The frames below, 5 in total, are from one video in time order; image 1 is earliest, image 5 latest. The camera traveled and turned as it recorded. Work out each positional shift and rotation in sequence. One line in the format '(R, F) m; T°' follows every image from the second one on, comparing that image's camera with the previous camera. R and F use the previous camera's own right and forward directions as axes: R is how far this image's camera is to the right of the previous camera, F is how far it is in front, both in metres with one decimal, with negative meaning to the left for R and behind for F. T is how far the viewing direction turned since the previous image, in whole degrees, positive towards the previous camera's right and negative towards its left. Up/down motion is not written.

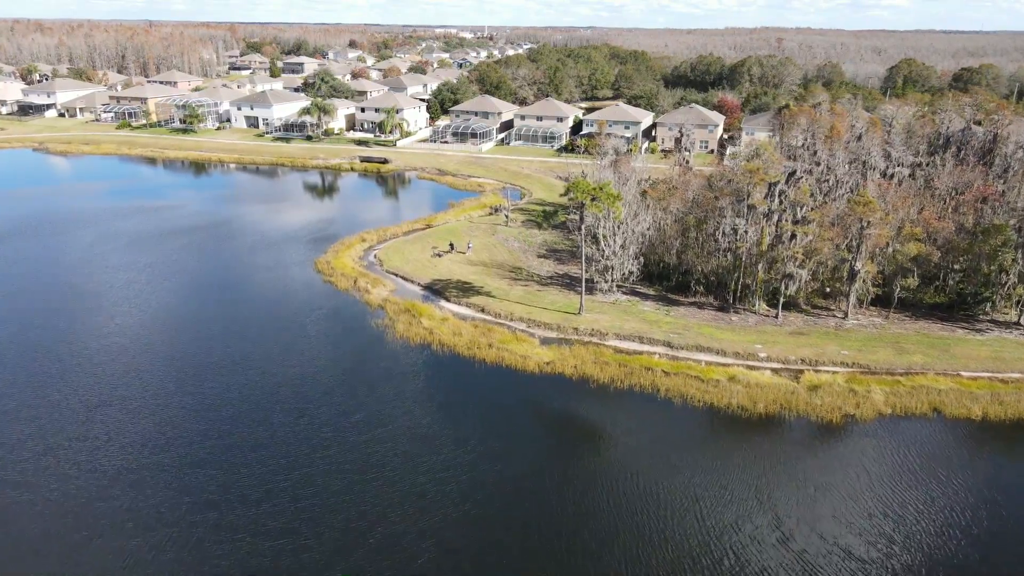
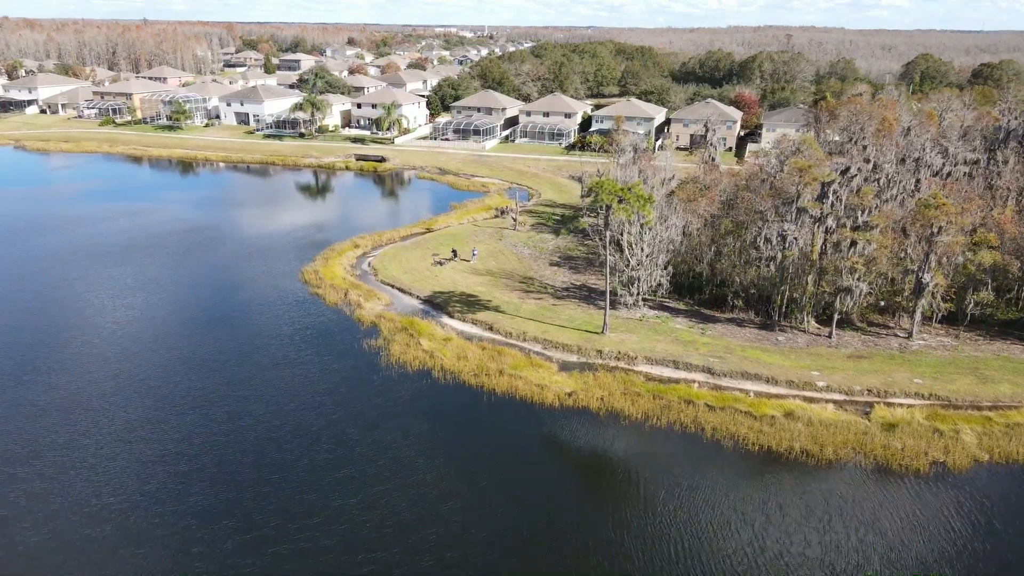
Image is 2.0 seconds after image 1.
(-0.7, +5.1) m; 0°
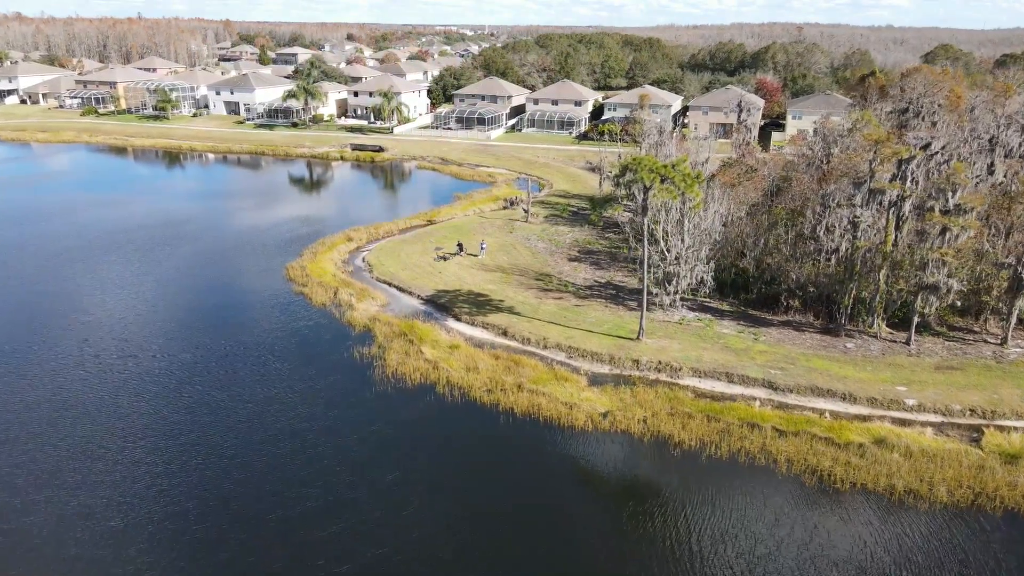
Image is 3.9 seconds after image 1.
(-0.8, +5.3) m; 0°
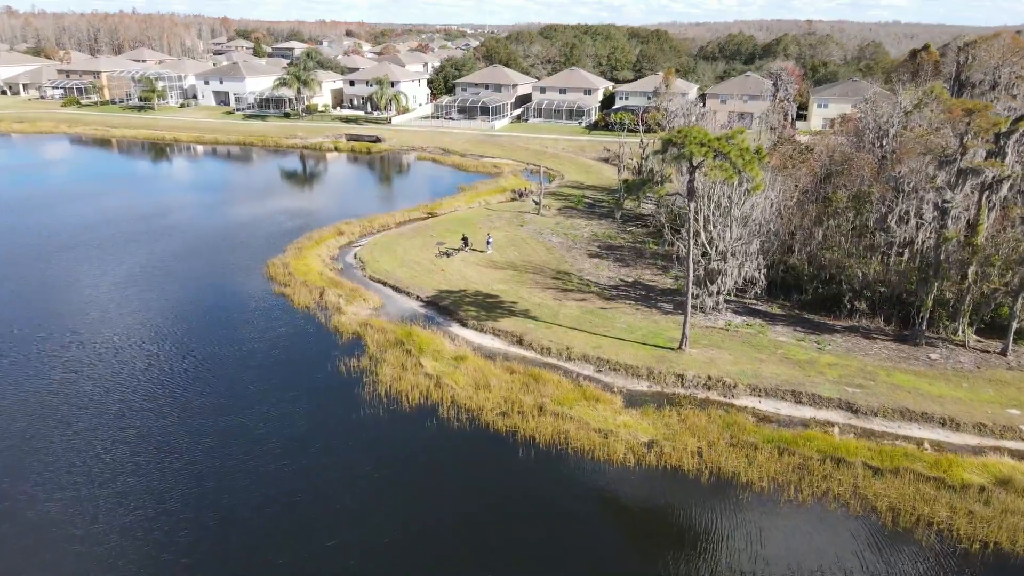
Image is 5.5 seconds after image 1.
(-0.6, +4.7) m; 0°
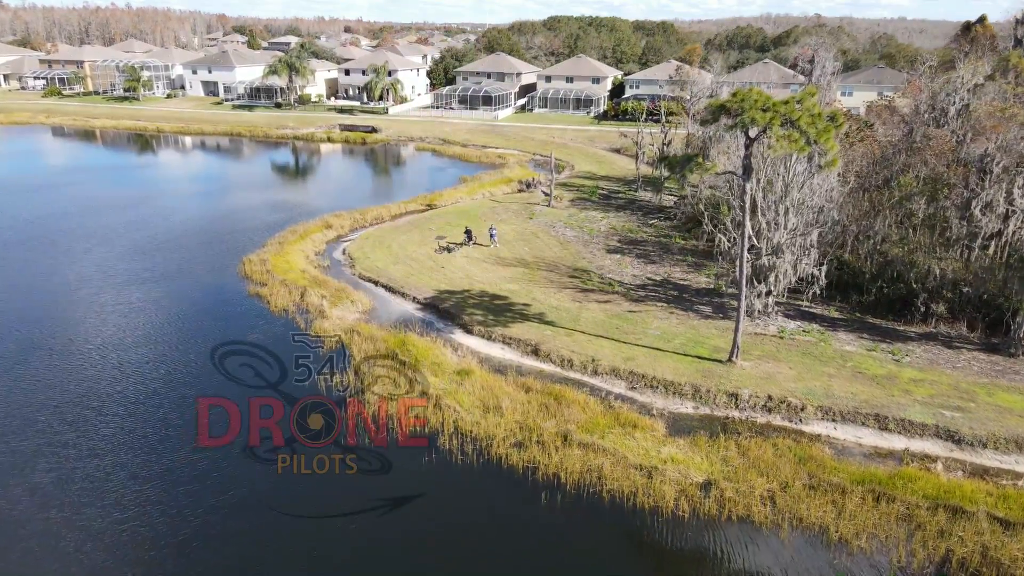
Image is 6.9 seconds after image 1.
(-0.5, +4.1) m; 0°
